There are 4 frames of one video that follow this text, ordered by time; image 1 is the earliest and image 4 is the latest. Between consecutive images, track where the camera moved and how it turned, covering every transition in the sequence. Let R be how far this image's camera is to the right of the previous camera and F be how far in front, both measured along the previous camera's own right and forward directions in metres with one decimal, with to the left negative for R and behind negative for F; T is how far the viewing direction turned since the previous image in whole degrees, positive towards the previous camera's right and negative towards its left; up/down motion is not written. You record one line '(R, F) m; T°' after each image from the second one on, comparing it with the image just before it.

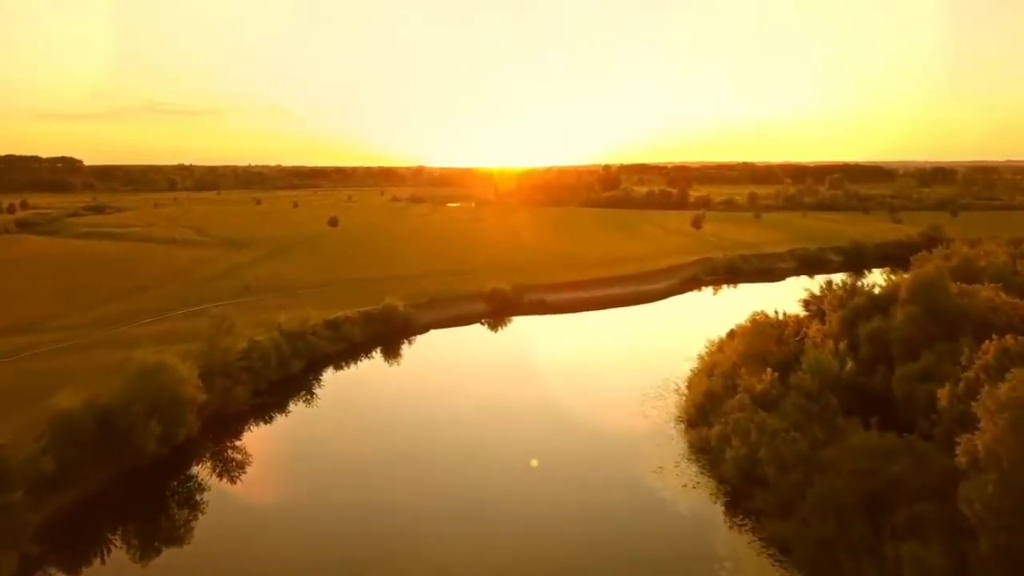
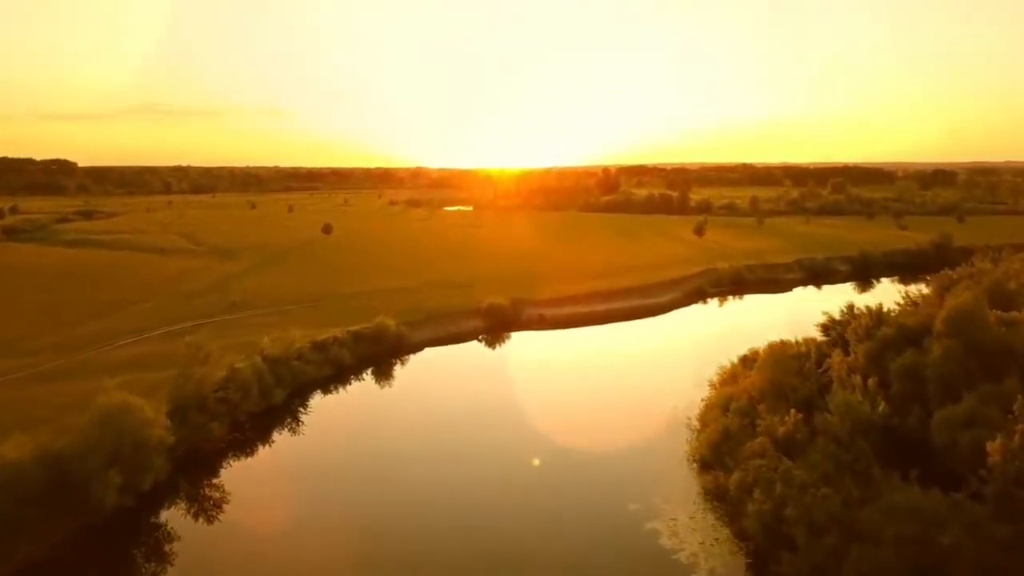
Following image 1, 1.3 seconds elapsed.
(0.0, +2.0) m; 0°
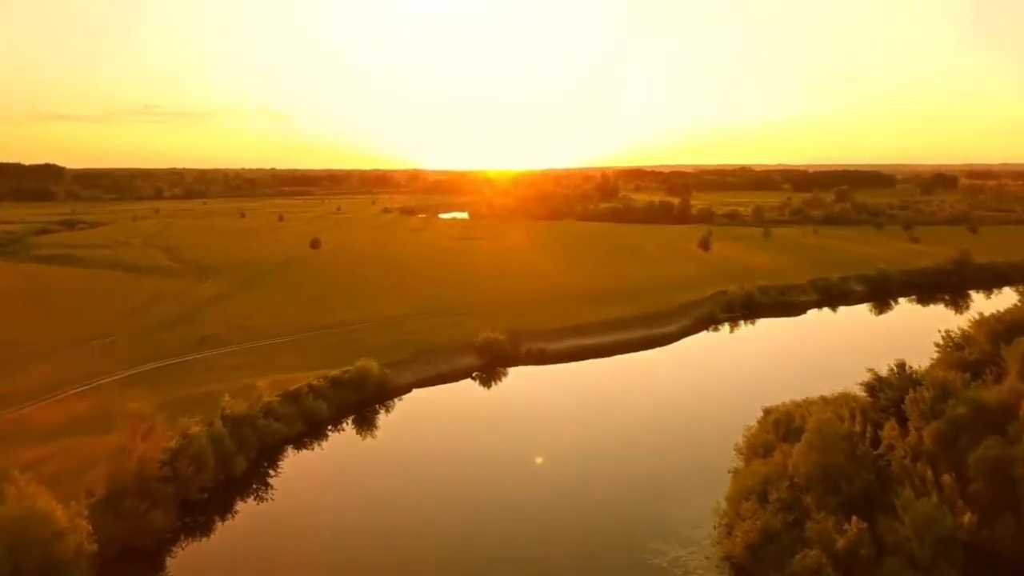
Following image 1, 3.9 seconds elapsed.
(0.0, +3.9) m; 0°
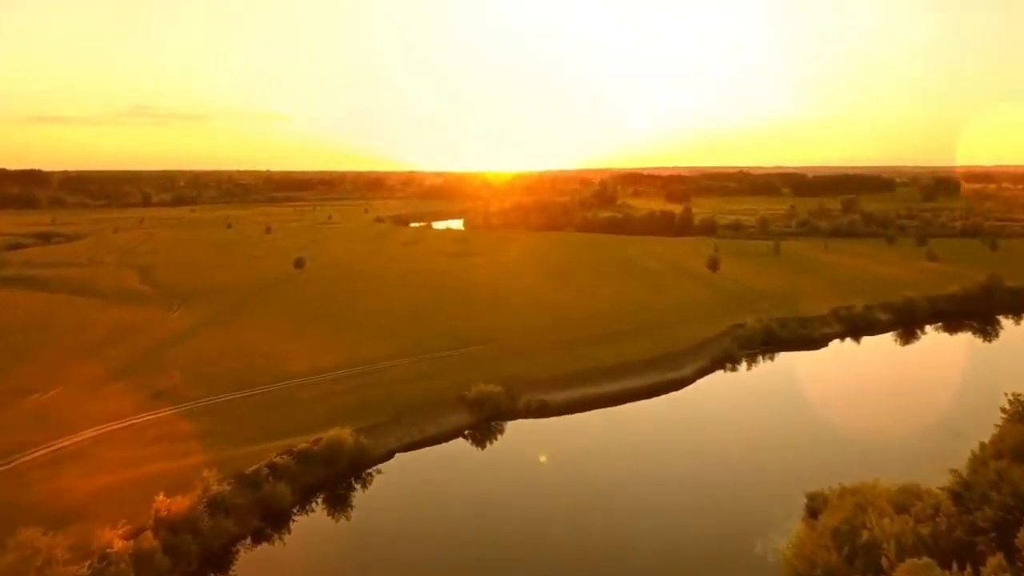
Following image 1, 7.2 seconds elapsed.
(0.0, +4.9) m; 0°
